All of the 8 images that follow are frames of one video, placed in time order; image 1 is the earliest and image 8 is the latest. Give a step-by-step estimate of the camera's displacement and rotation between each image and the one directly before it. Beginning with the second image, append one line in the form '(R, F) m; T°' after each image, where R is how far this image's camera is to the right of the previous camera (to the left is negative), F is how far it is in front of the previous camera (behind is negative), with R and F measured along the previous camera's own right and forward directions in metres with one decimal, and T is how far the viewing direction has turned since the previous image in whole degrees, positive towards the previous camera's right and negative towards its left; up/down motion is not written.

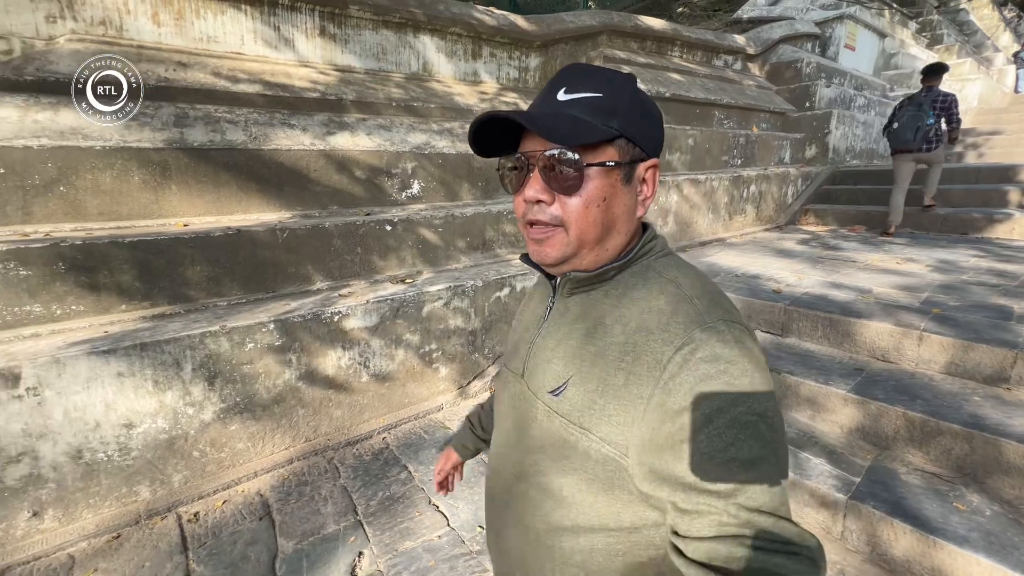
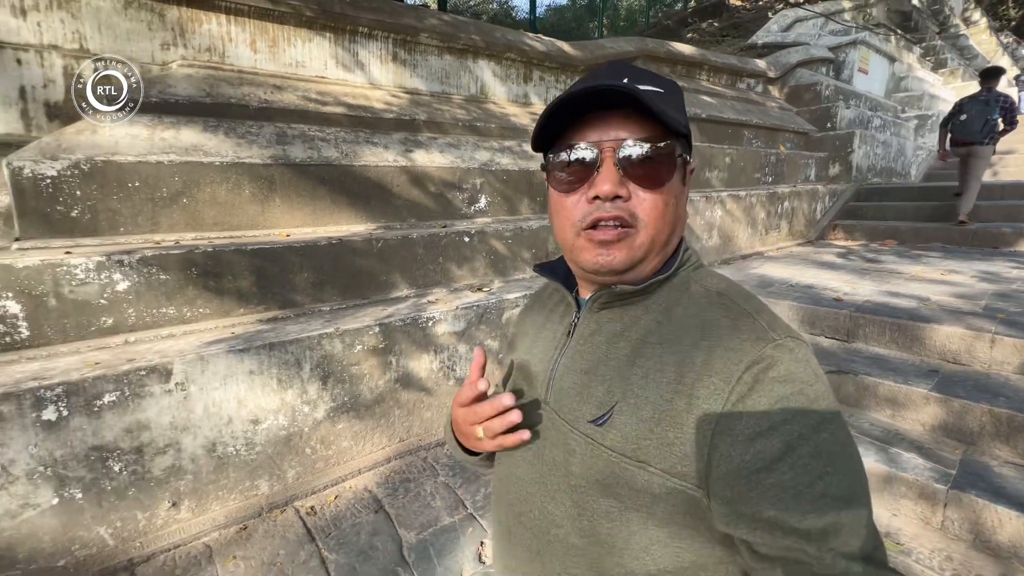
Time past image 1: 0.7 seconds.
(-0.6, -0.2) m; 0°
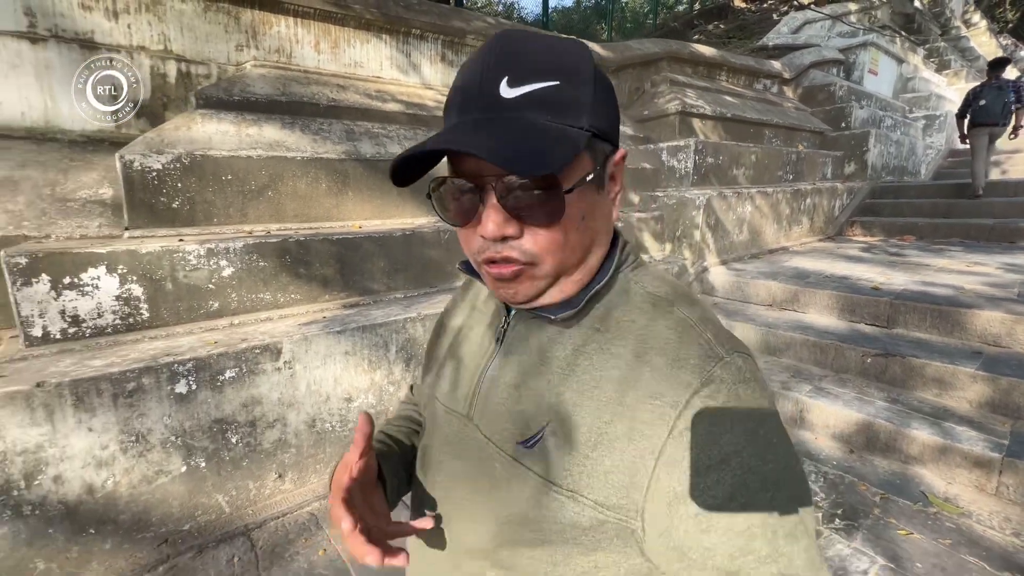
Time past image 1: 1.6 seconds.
(-0.5, -0.2) m; 0°
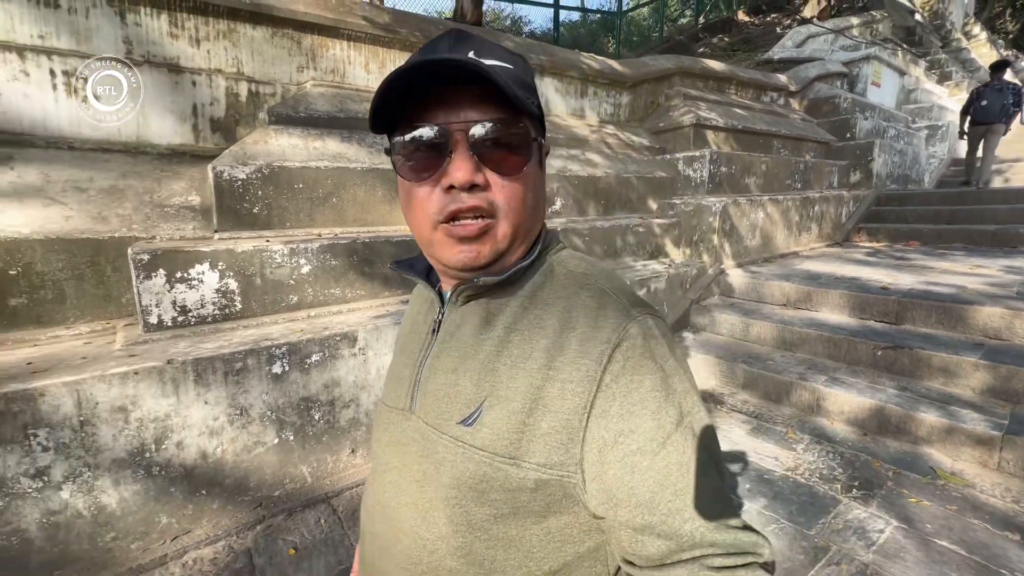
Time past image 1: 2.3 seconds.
(-0.3, -0.3) m; 0°
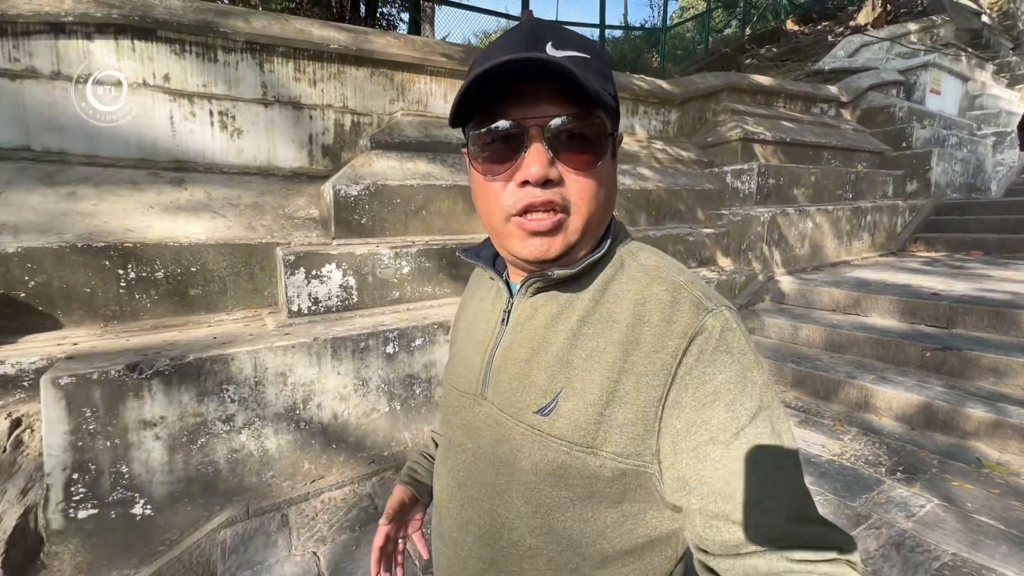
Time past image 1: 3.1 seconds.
(-0.2, -0.5) m; -5°
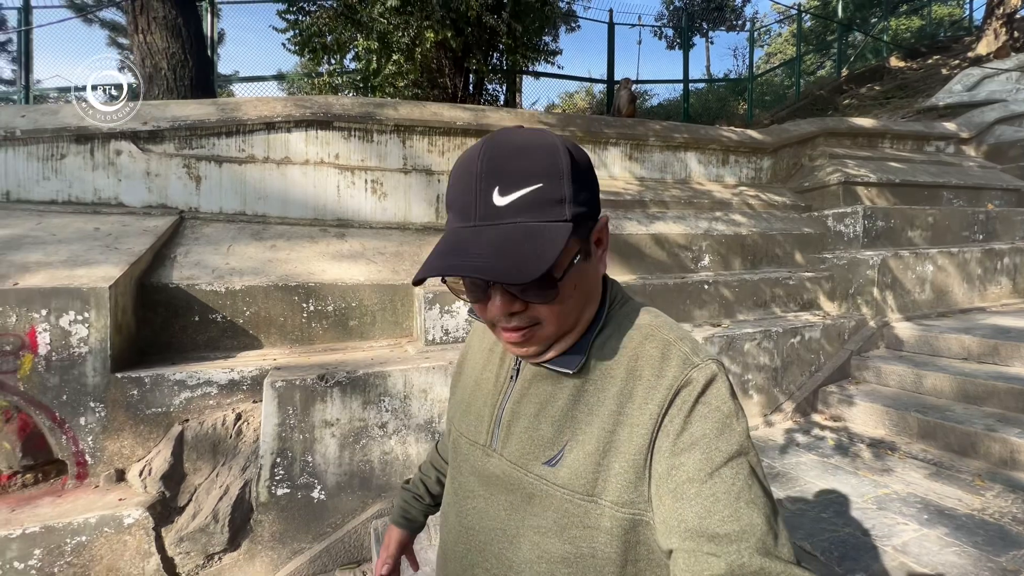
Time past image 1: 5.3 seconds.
(-0.2, -0.4) m; -10°
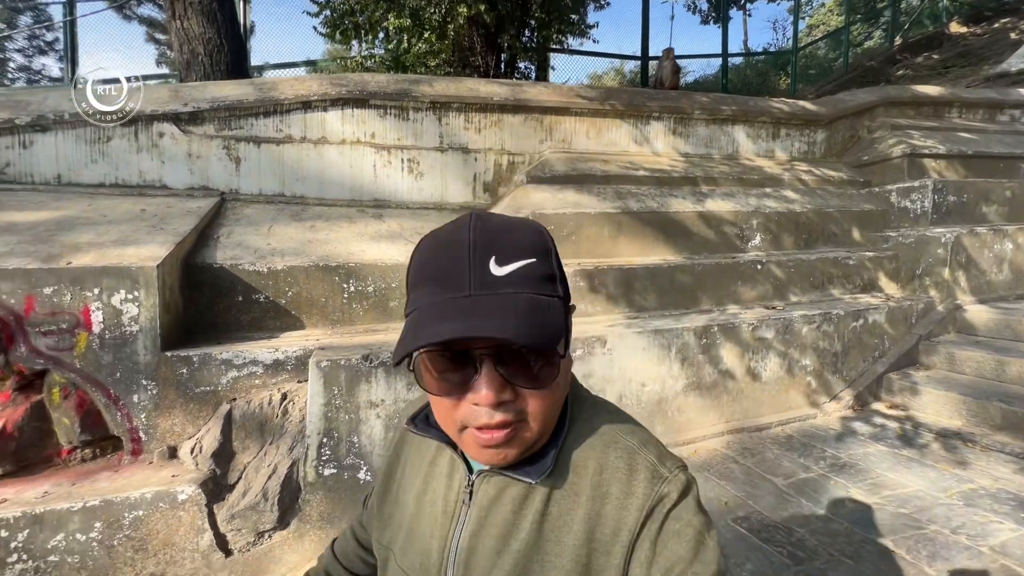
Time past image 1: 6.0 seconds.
(-0.1, +0.1) m; -3°
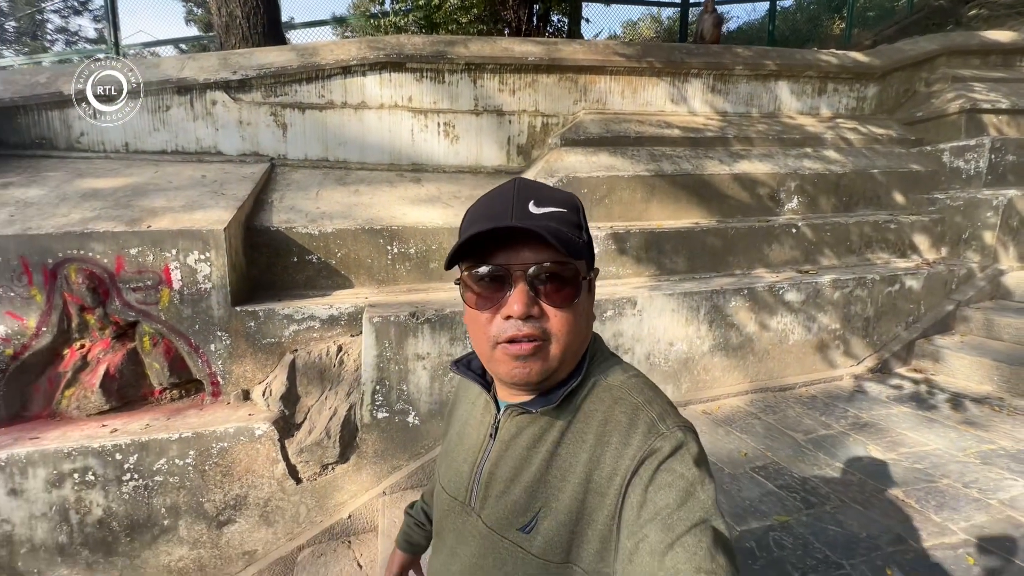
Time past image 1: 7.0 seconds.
(-0.1, -0.2) m; -3°
